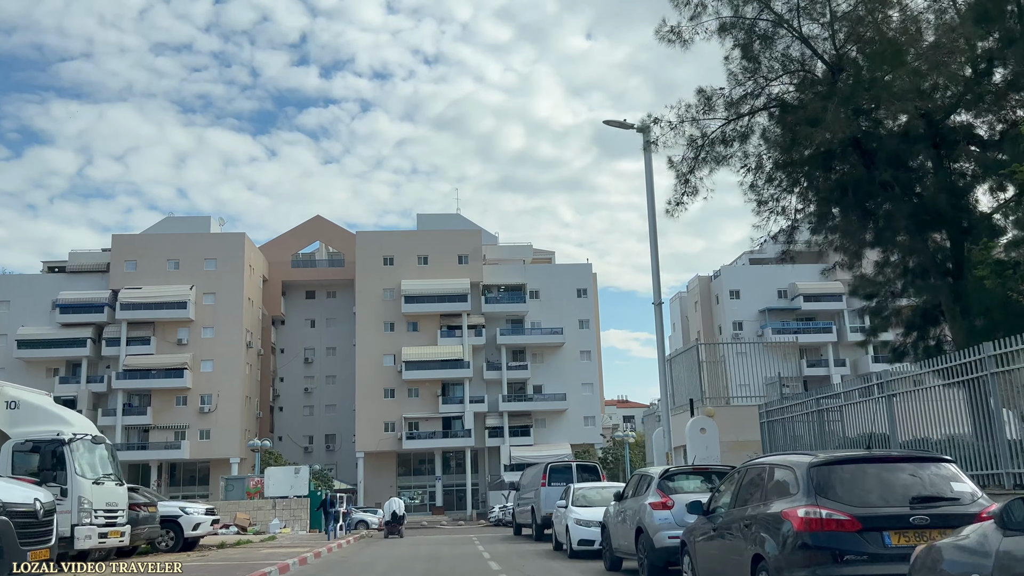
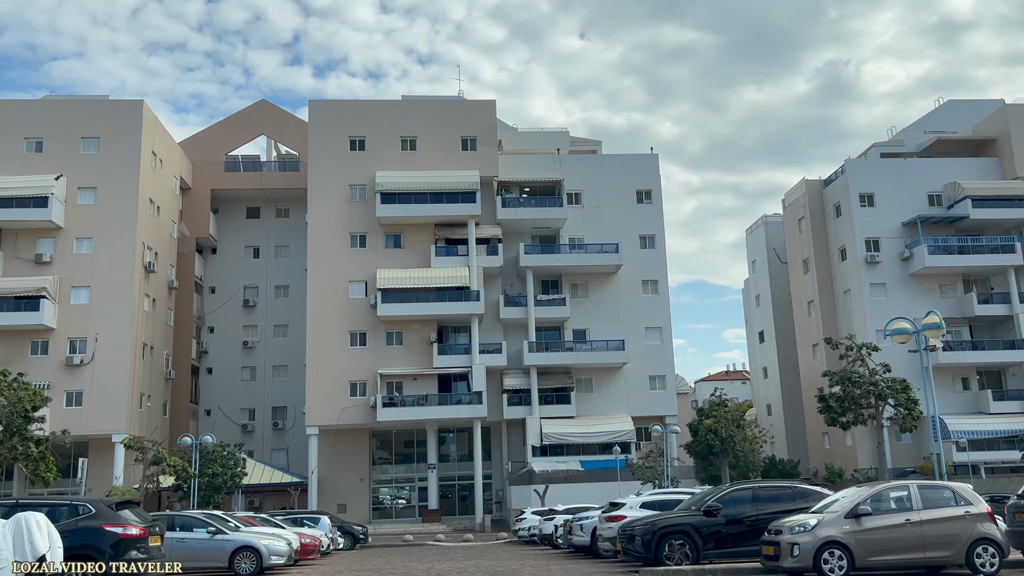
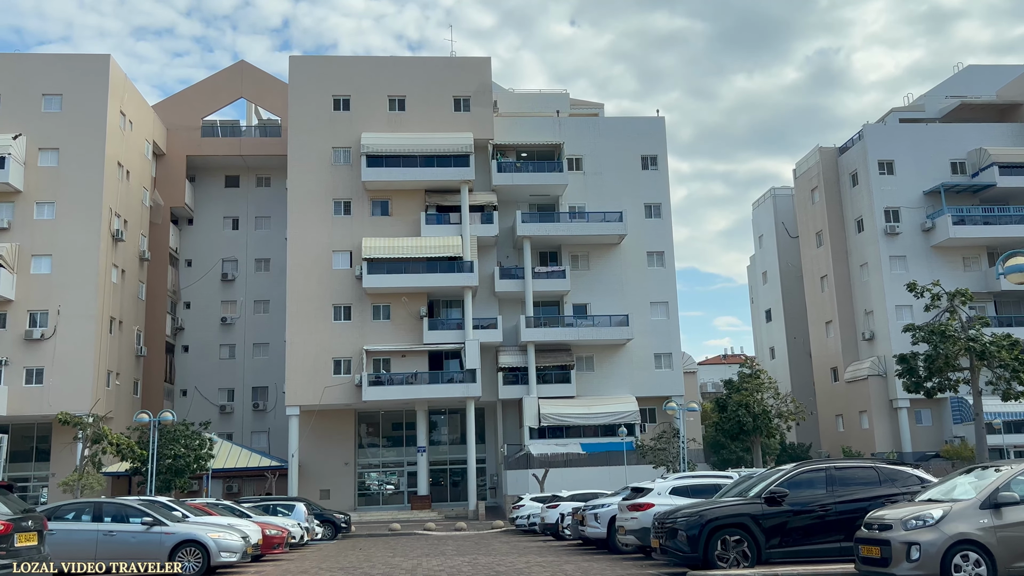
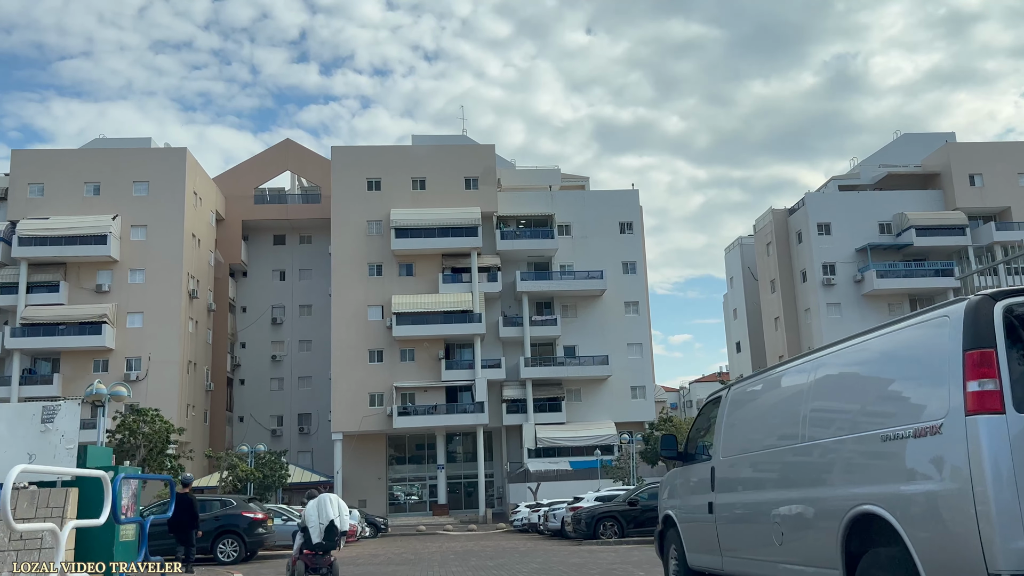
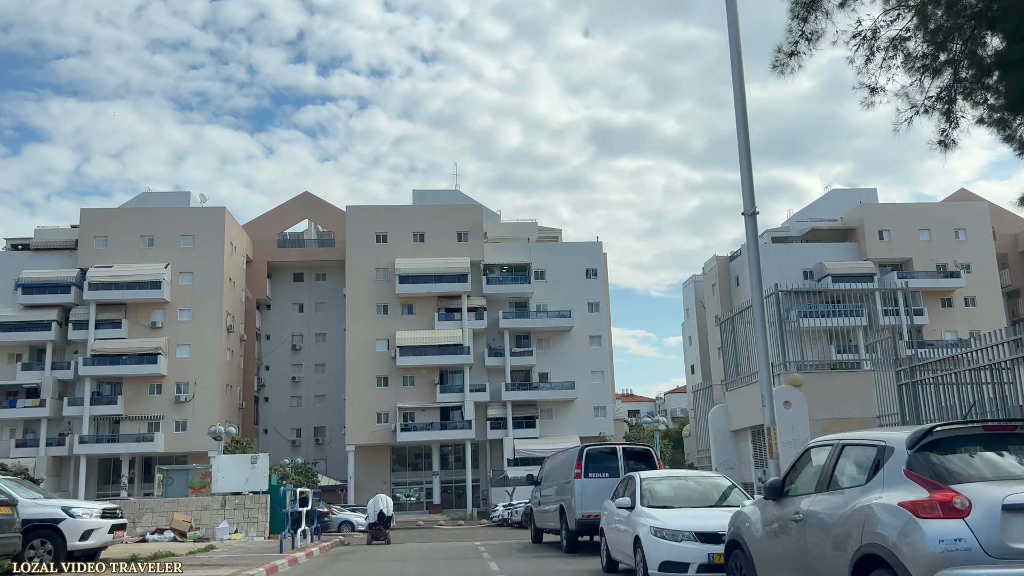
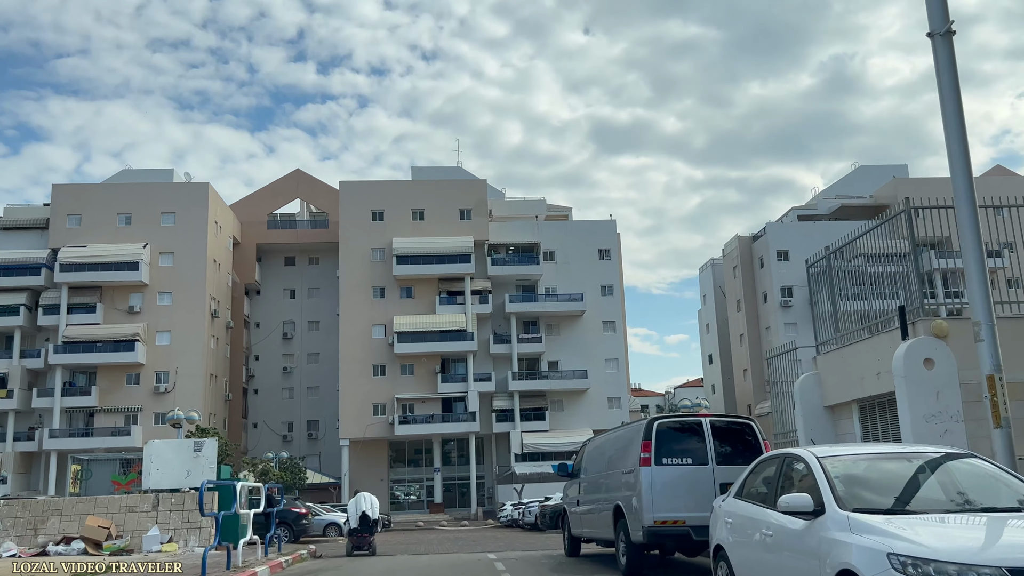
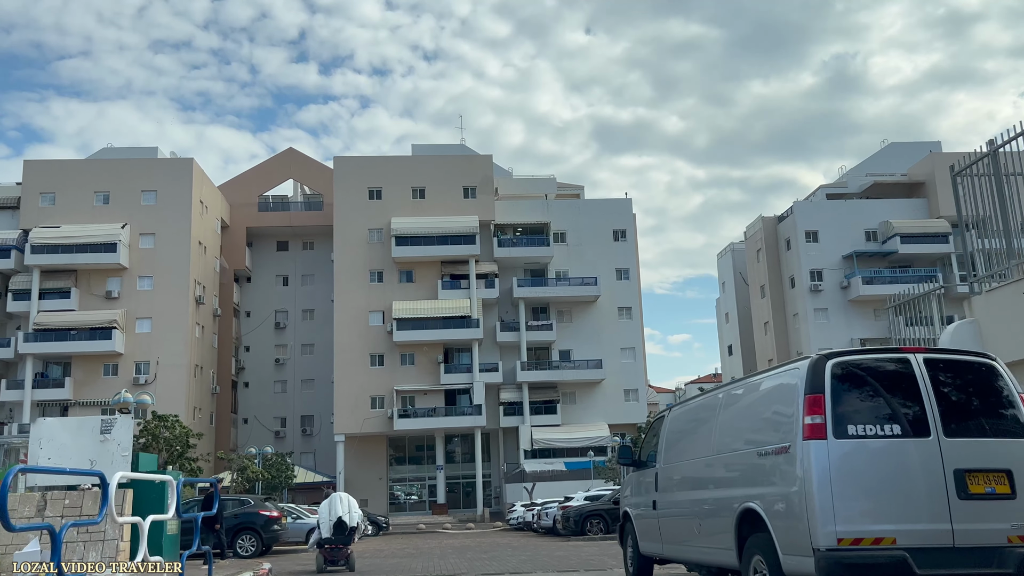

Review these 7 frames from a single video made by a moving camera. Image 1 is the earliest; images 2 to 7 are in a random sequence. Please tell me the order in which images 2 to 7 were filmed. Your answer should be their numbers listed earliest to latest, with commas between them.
5, 6, 7, 4, 2, 3
